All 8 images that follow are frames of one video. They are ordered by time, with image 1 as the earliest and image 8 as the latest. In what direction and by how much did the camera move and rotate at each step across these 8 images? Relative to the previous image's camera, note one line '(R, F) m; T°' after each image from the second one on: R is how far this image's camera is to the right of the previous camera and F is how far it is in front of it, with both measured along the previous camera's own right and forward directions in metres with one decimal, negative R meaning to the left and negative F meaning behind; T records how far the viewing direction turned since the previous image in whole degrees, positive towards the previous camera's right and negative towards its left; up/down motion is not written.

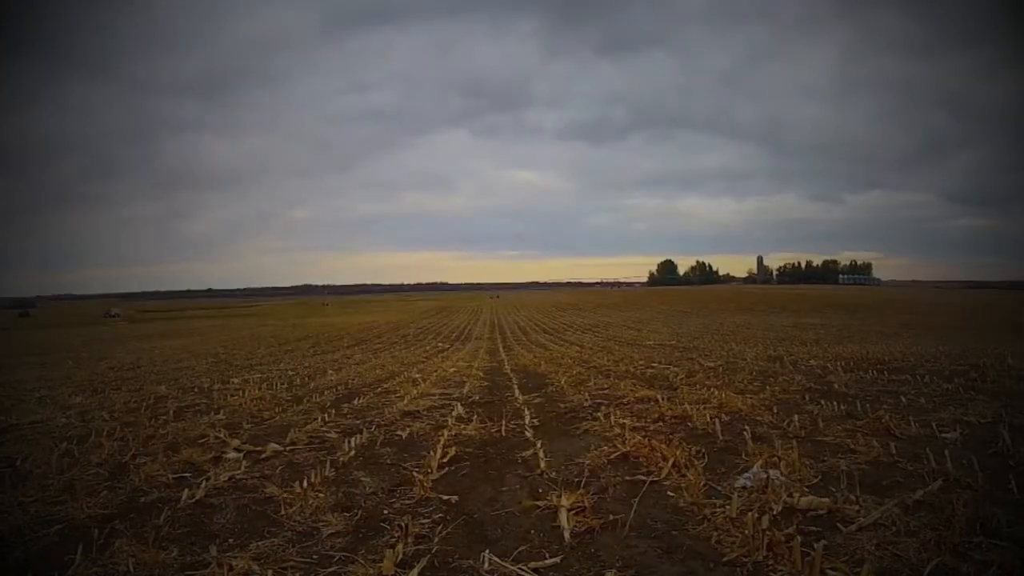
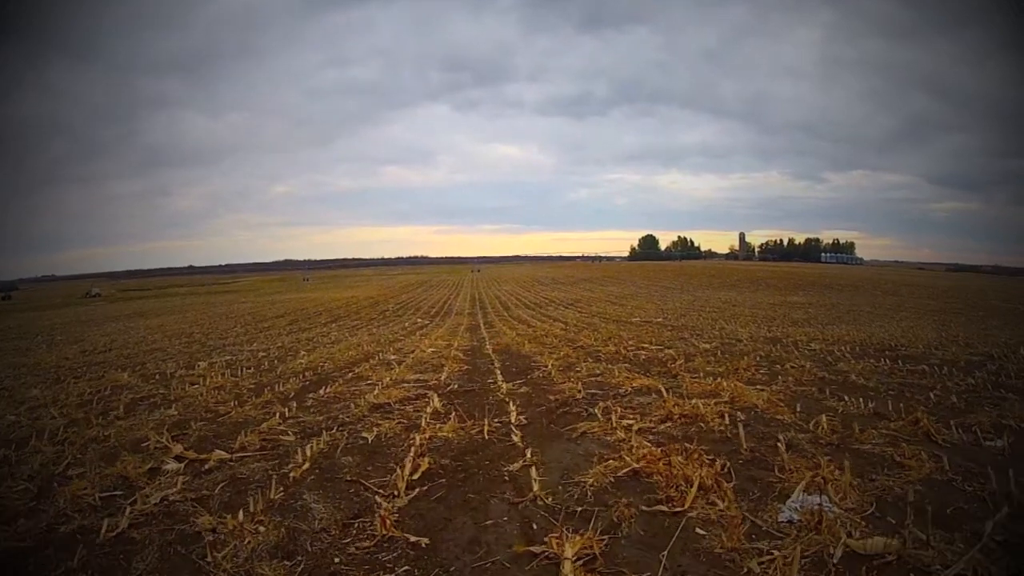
(0.0, +1.0) m; +2°
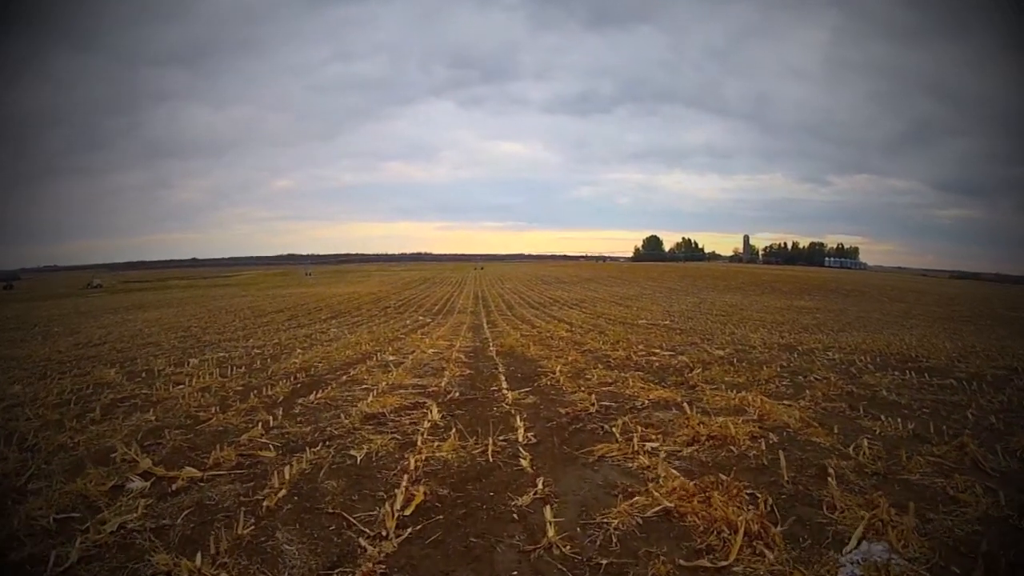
(-0.1, +0.7) m; 0°
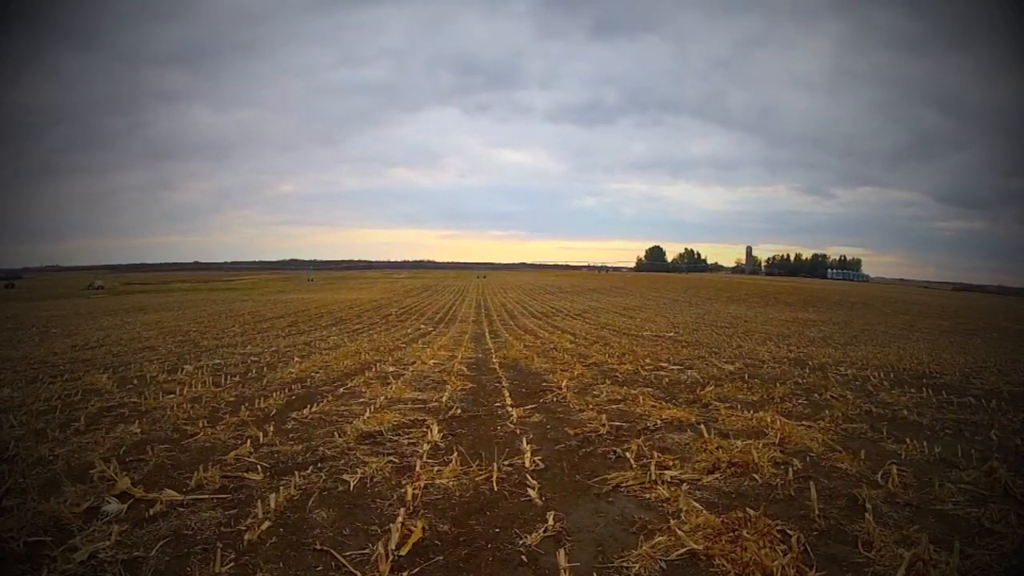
(-0.1, +0.4) m; 0°
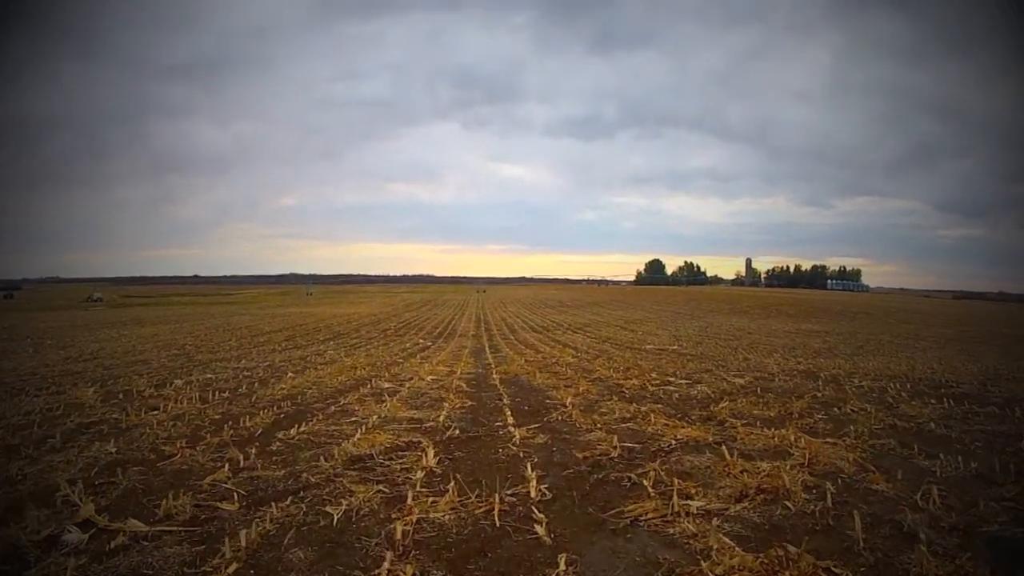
(0.0, +0.5) m; 0°
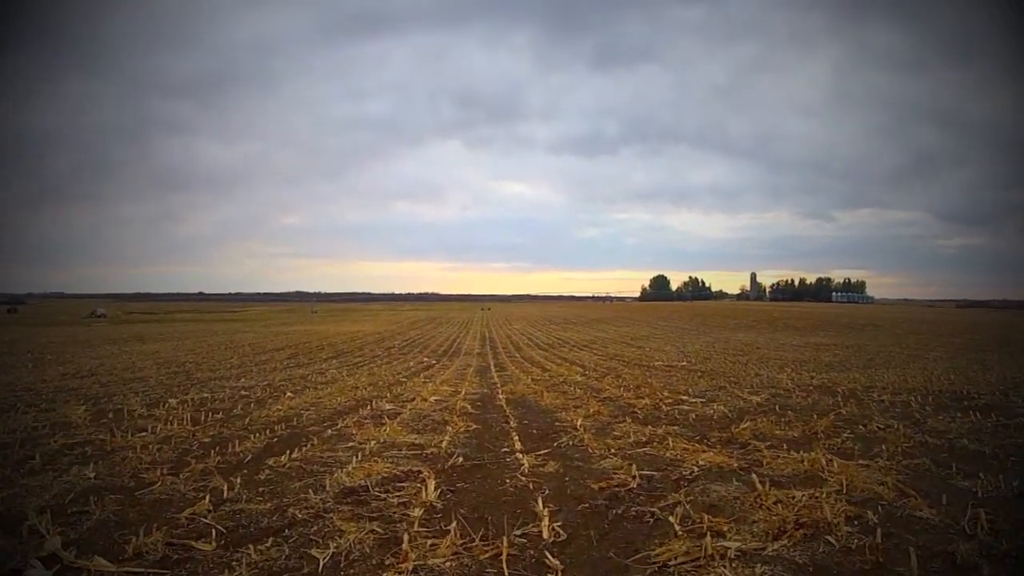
(0.0, +0.5) m; 0°
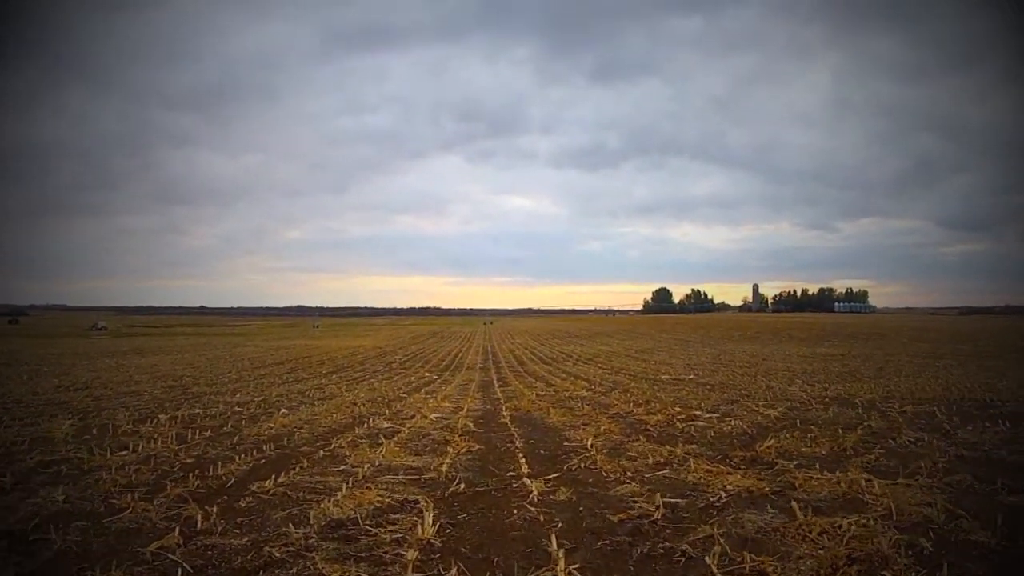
(0.0, +0.5) m; 0°
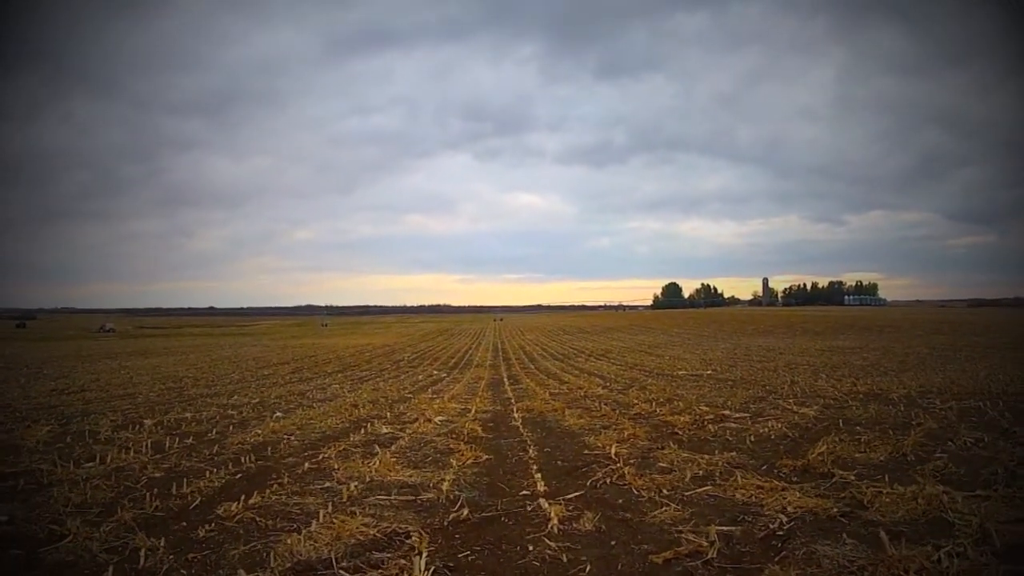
(0.0, +1.0) m; -1°
